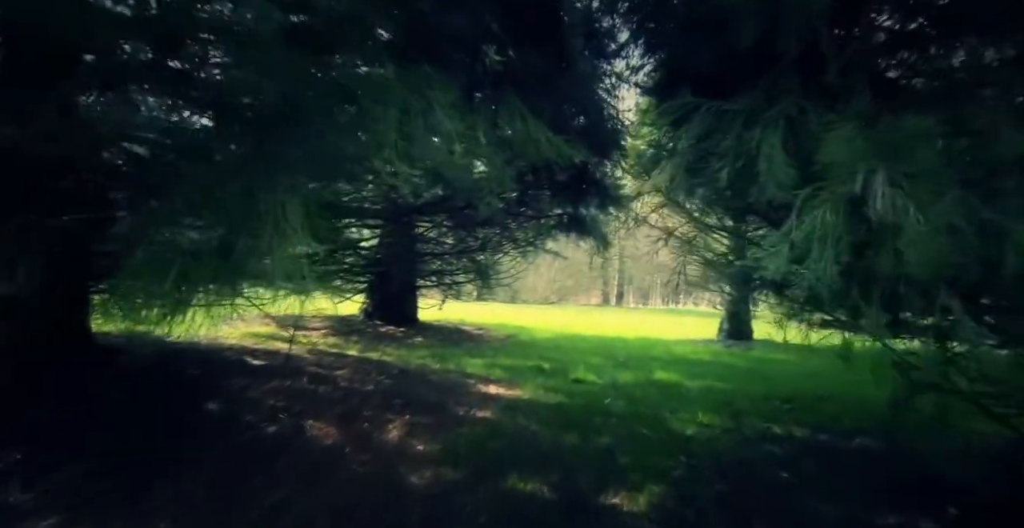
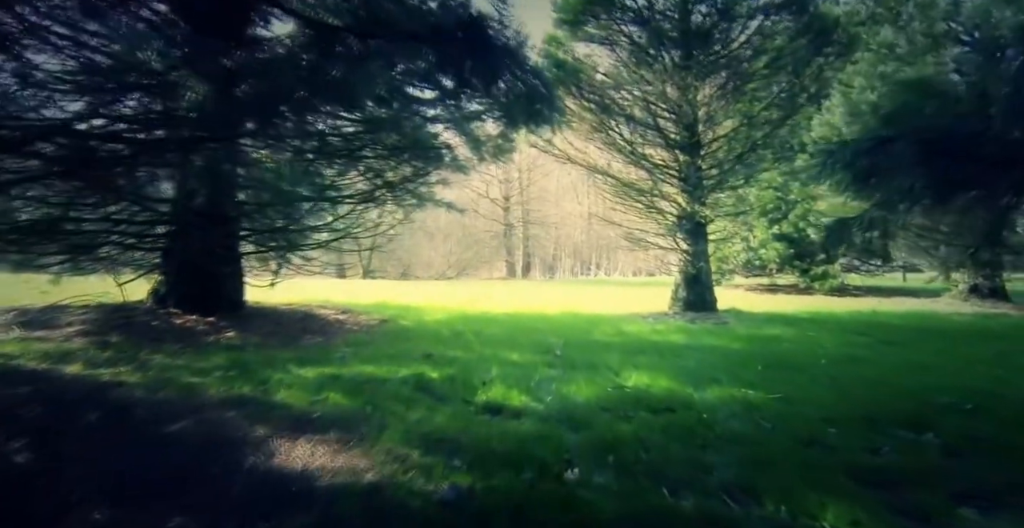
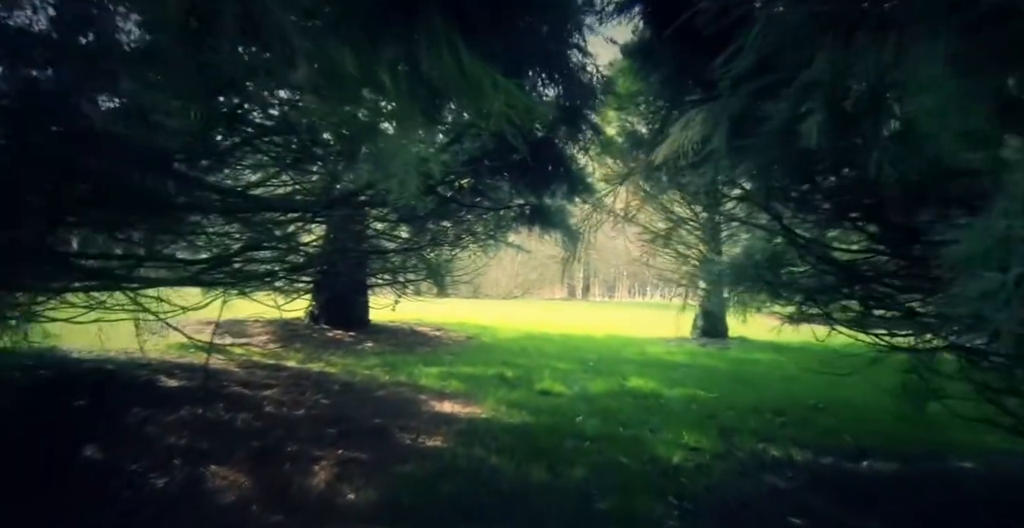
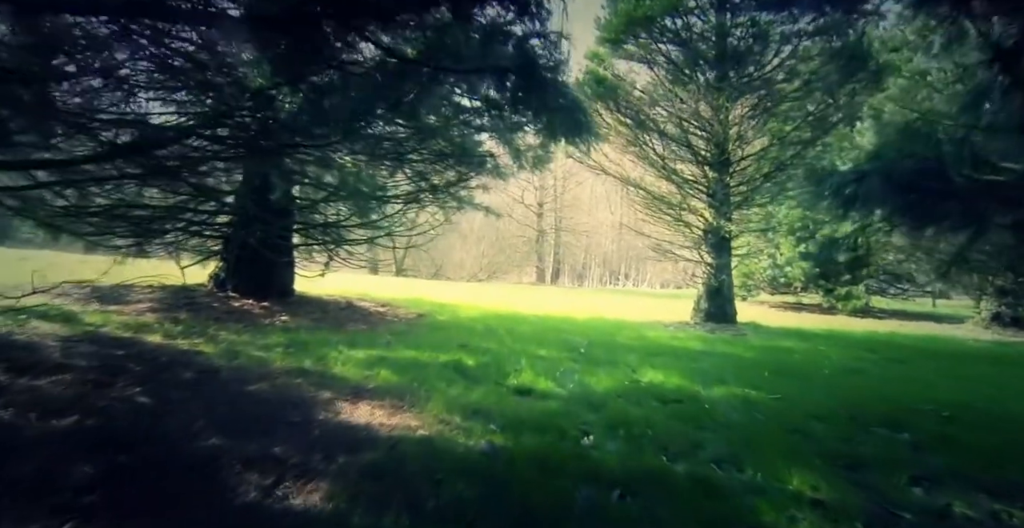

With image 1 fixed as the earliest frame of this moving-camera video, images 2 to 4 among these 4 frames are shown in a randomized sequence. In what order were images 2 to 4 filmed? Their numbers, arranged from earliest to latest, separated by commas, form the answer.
3, 4, 2
